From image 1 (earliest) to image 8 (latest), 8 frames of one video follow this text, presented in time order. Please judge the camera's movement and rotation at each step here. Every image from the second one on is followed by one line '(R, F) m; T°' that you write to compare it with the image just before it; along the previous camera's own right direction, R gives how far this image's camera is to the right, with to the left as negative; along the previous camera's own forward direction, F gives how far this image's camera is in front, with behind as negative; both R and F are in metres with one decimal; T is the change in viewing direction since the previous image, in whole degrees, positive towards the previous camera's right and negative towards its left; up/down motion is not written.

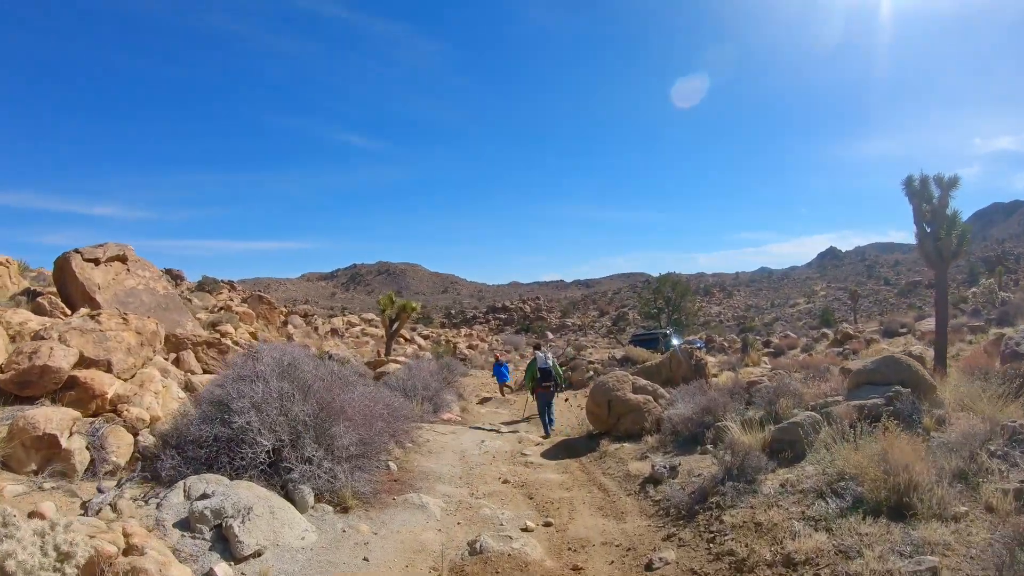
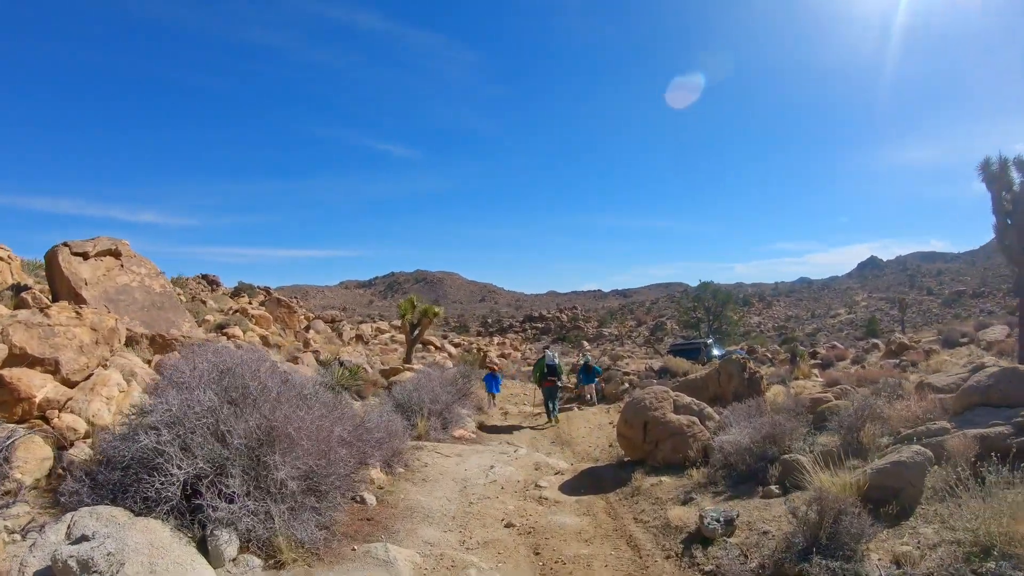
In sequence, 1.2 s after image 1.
(+0.3, +1.7) m; -4°
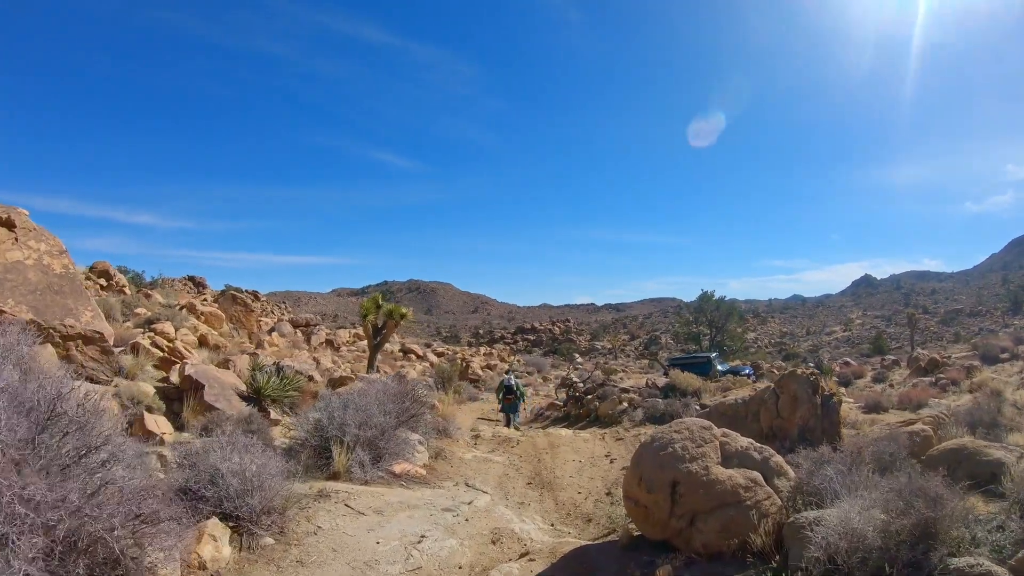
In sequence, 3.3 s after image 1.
(+0.4, +3.1) m; +1°
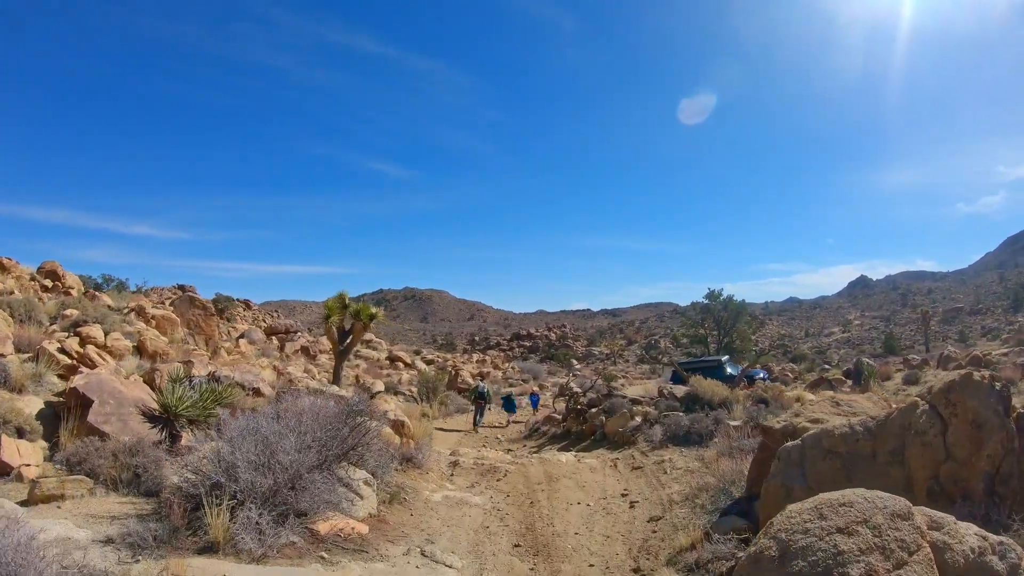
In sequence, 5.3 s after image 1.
(+0.2, +2.7) m; 0°
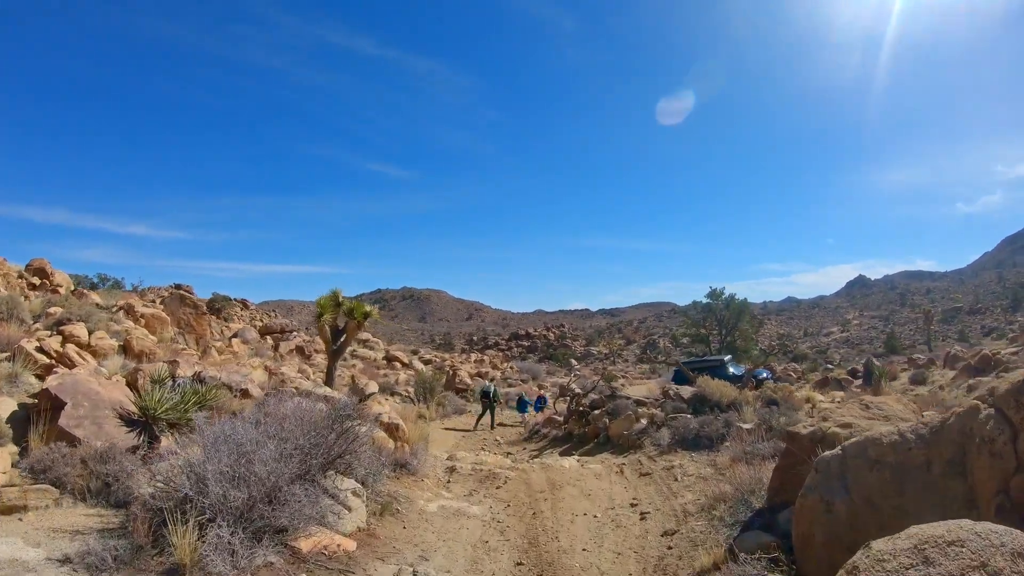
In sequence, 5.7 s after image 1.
(0.0, +0.5) m; 0°
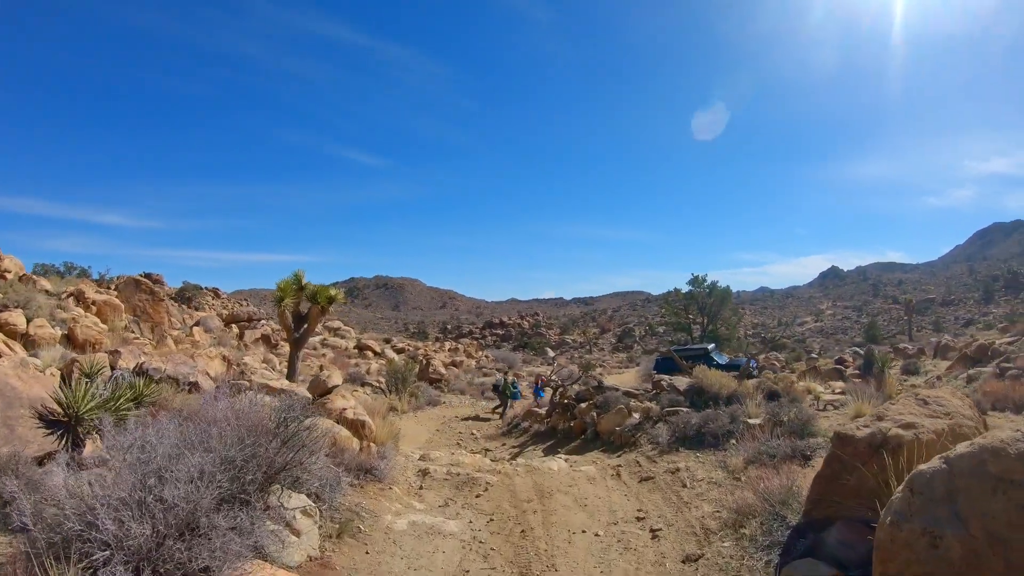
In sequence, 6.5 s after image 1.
(-0.1, +1.1) m; +2°
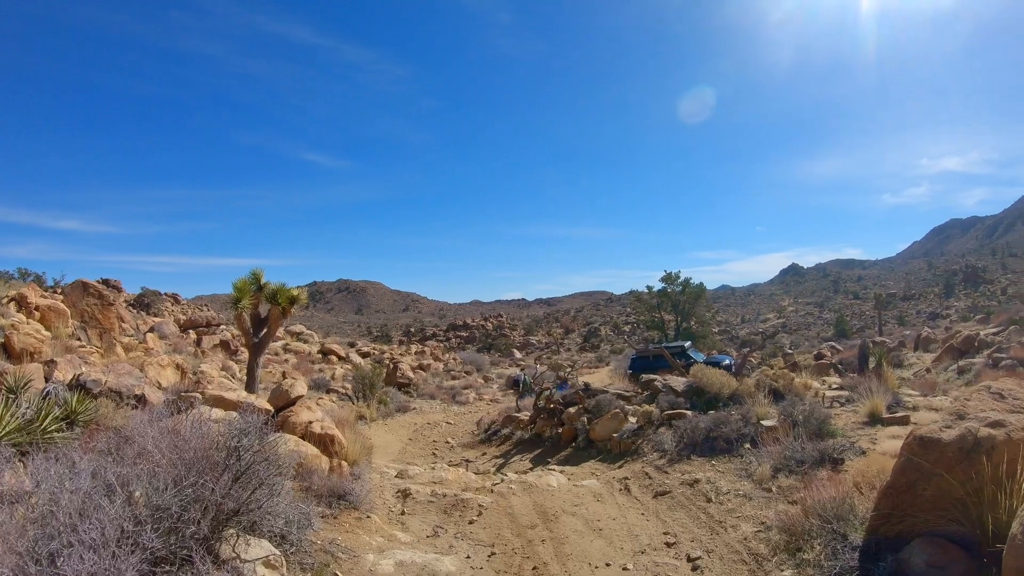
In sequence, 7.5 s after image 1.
(-0.3, +1.0) m; +3°
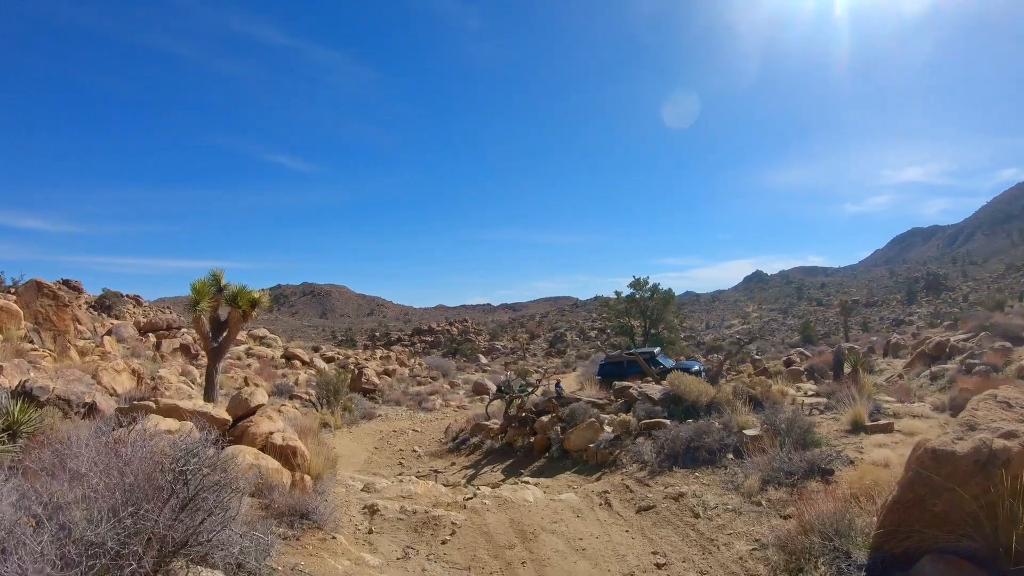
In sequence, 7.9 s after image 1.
(-0.1, +0.4) m; +3°
